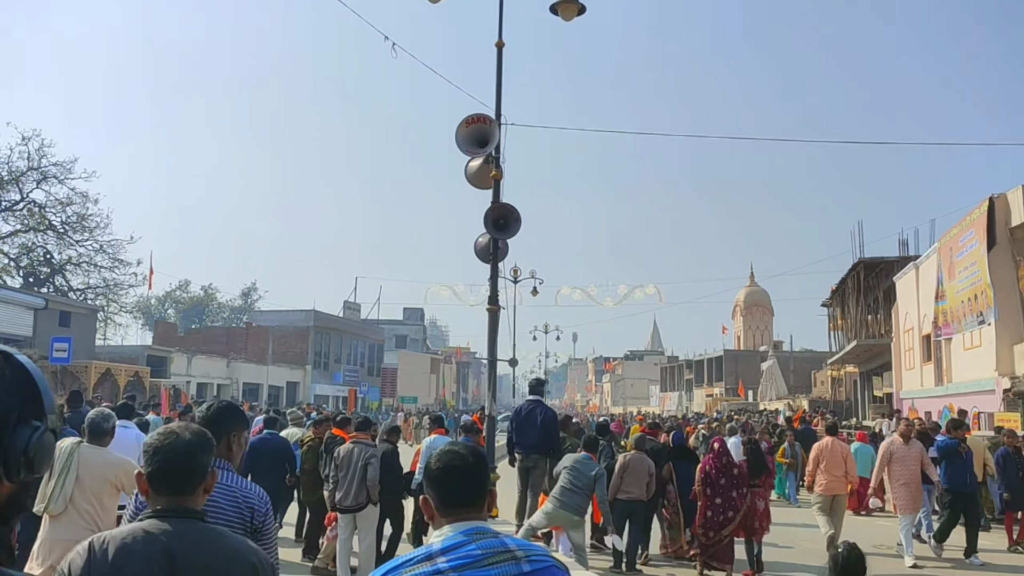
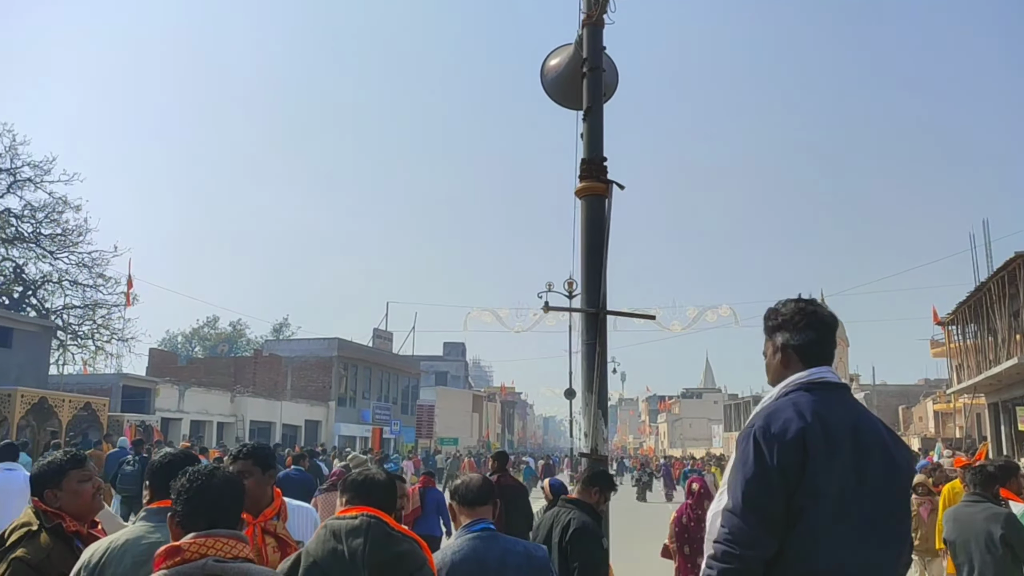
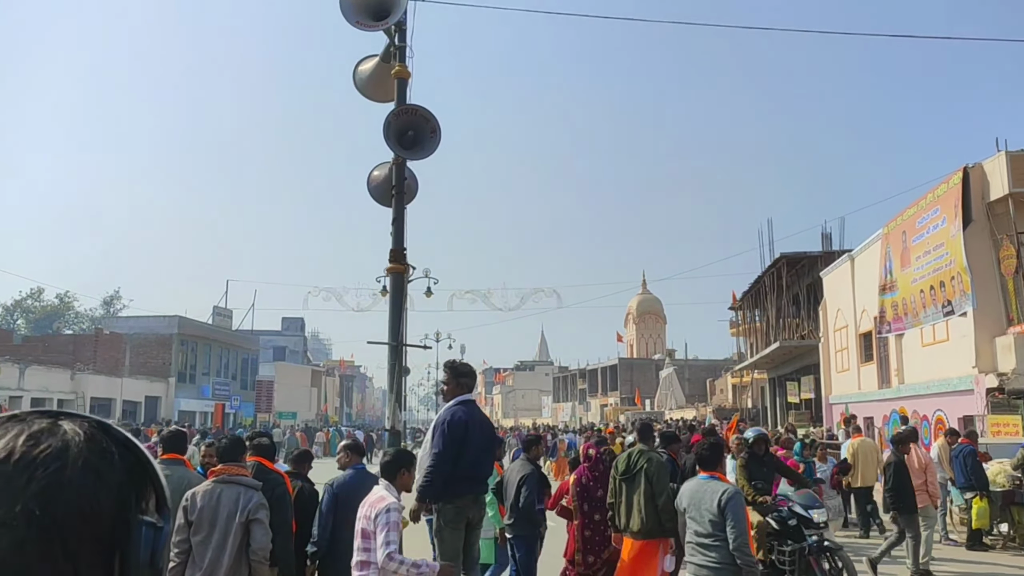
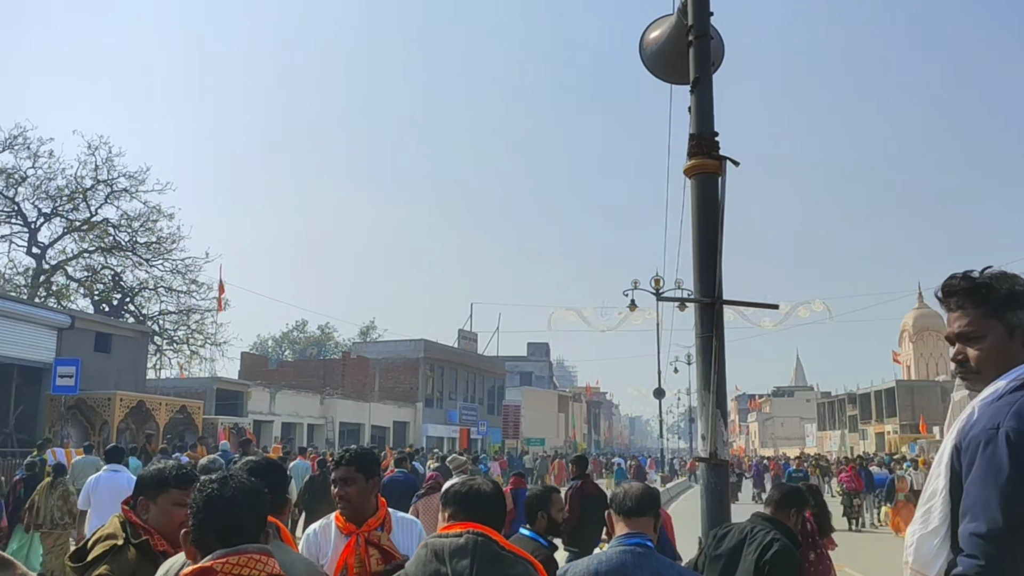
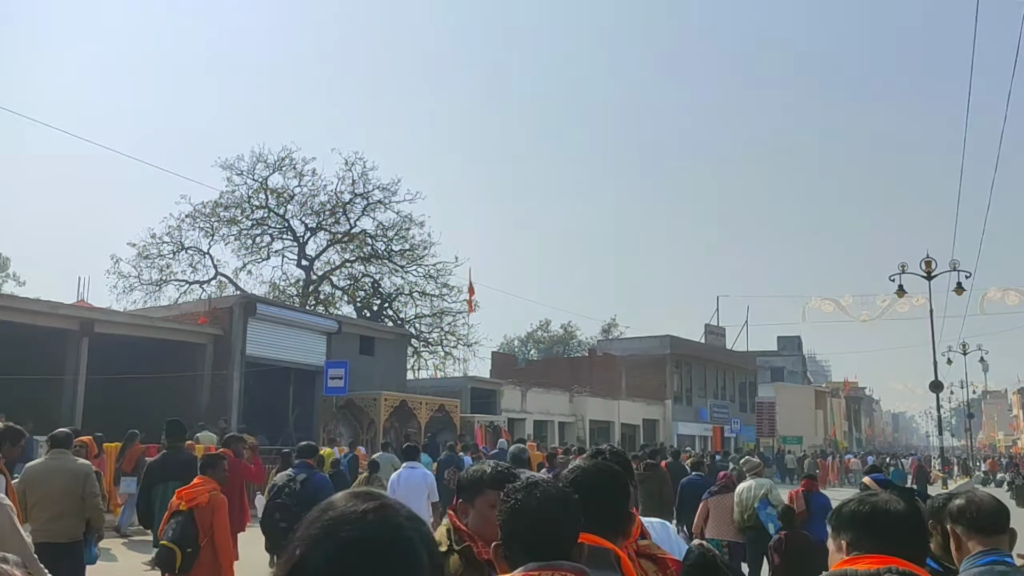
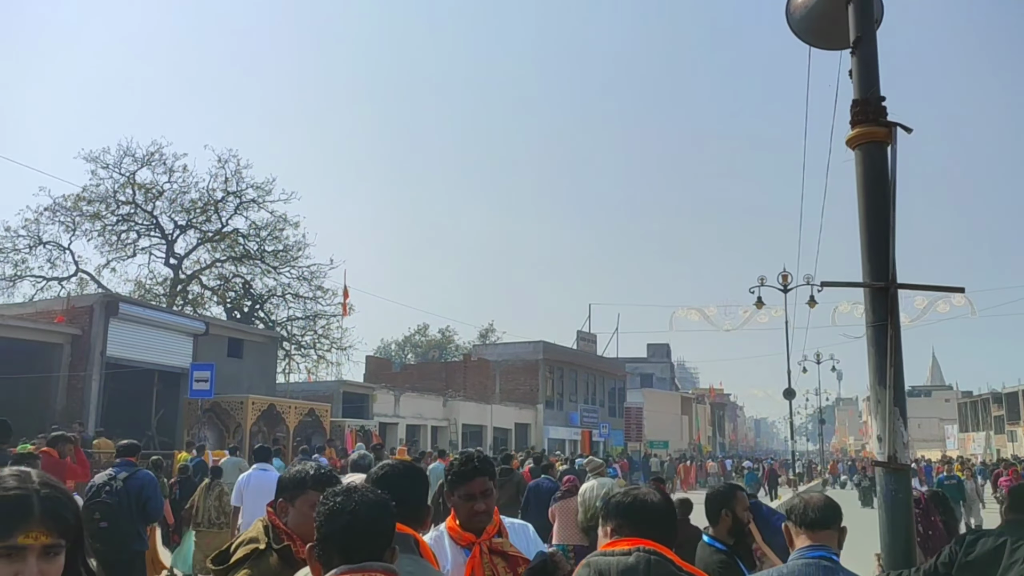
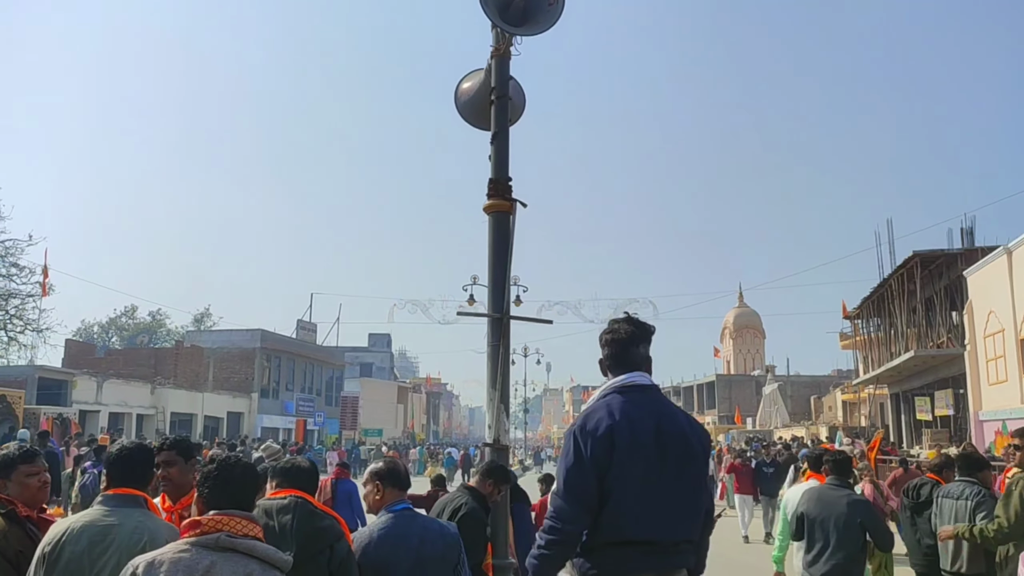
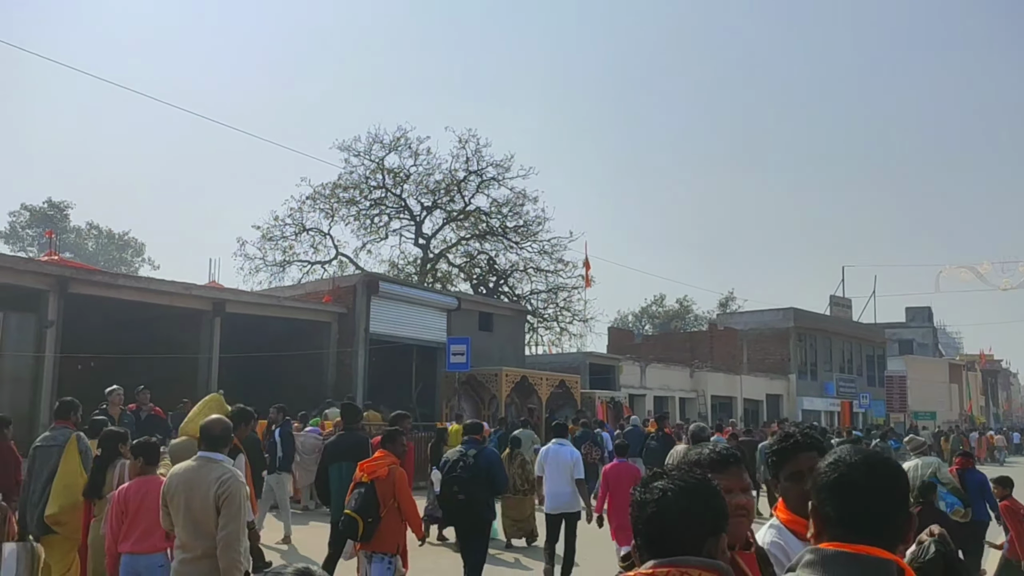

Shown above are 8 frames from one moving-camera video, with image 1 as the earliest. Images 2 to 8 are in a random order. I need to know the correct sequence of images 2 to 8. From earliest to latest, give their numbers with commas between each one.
3, 7, 2, 4, 6, 5, 8
